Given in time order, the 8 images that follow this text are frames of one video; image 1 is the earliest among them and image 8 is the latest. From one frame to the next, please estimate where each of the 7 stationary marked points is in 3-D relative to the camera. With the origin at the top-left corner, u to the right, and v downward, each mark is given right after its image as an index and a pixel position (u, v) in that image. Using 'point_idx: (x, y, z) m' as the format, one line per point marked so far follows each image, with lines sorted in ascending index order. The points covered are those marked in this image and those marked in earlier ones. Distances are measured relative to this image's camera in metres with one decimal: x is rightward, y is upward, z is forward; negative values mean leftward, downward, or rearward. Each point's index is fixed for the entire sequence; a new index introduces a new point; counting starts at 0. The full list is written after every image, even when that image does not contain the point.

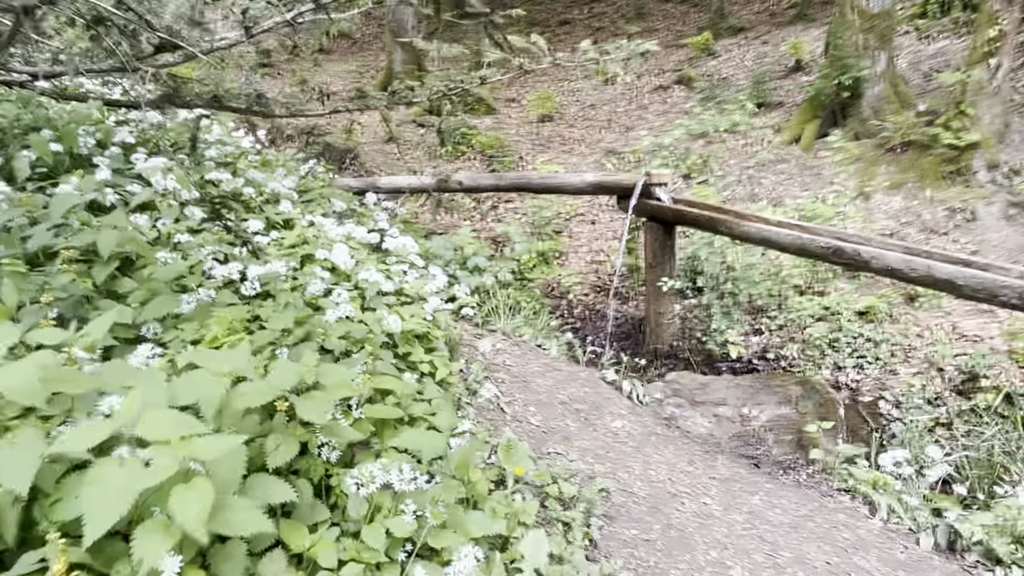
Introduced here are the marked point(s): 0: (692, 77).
0: (+3.4, +4.0, +13.7) m
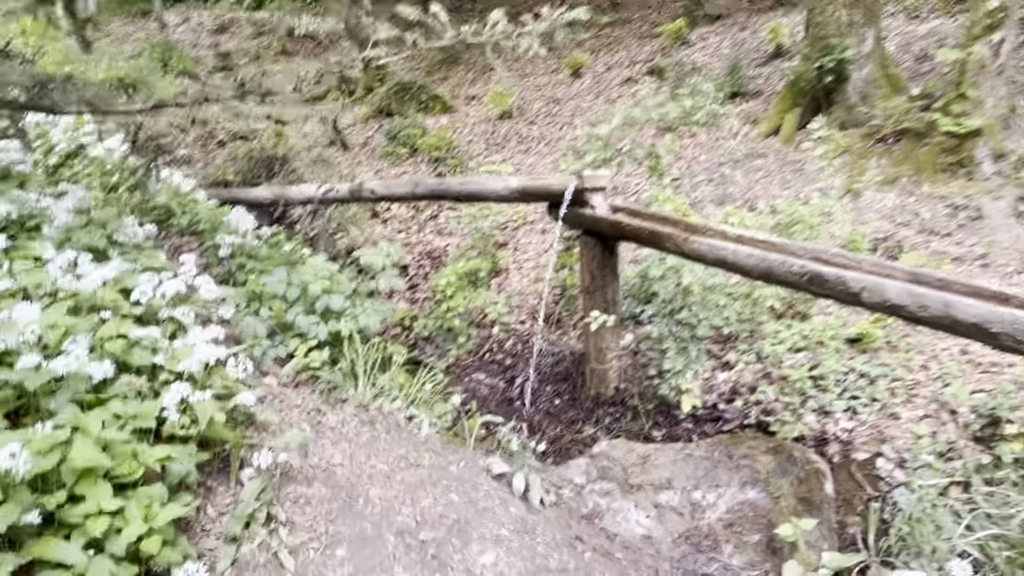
0: (+2.6, +3.8, +12.6) m
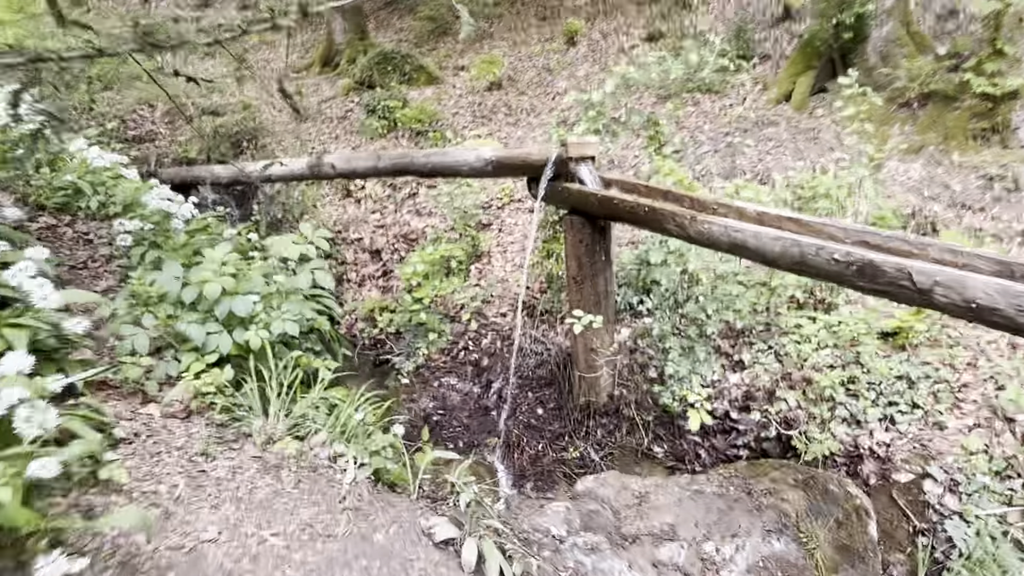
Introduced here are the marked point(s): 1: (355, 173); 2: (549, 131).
0: (+2.4, +4.1, +11.7) m
1: (-1.2, +0.9, +5.5) m
2: (+0.5, +2.0, +9.2) m
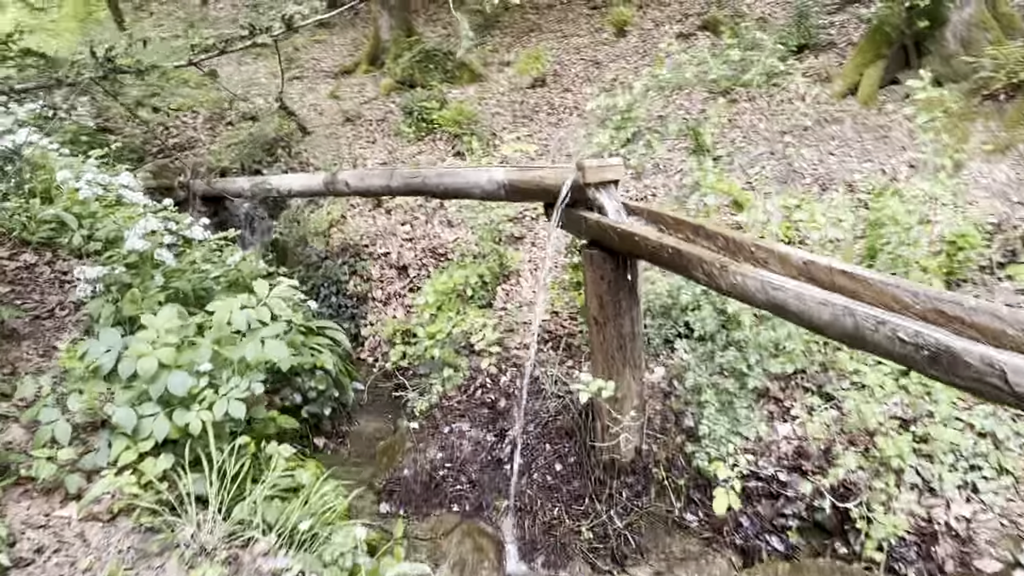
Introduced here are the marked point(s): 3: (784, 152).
0: (+3.1, +4.1, +10.9) m
1: (-1.0, +0.7, +5.2) m
2: (+0.9, +1.9, +8.6) m
3: (+2.6, +1.3, +6.8) m
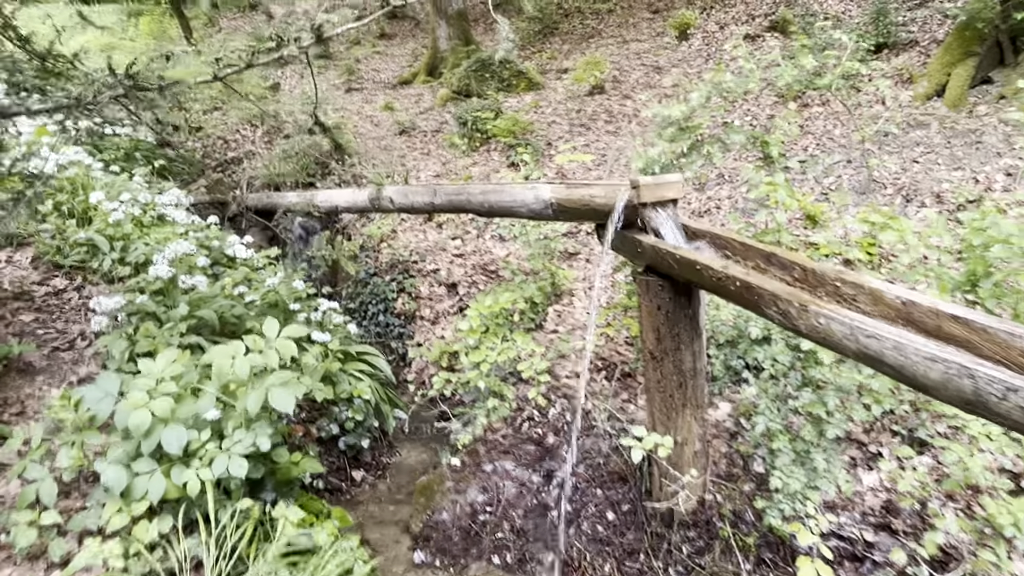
0: (+3.9, +3.8, +10.4) m
1: (-0.7, +0.5, +4.9) m
2: (+1.6, +1.7, +8.2) m
3: (+3.0, +1.1, +6.3) m
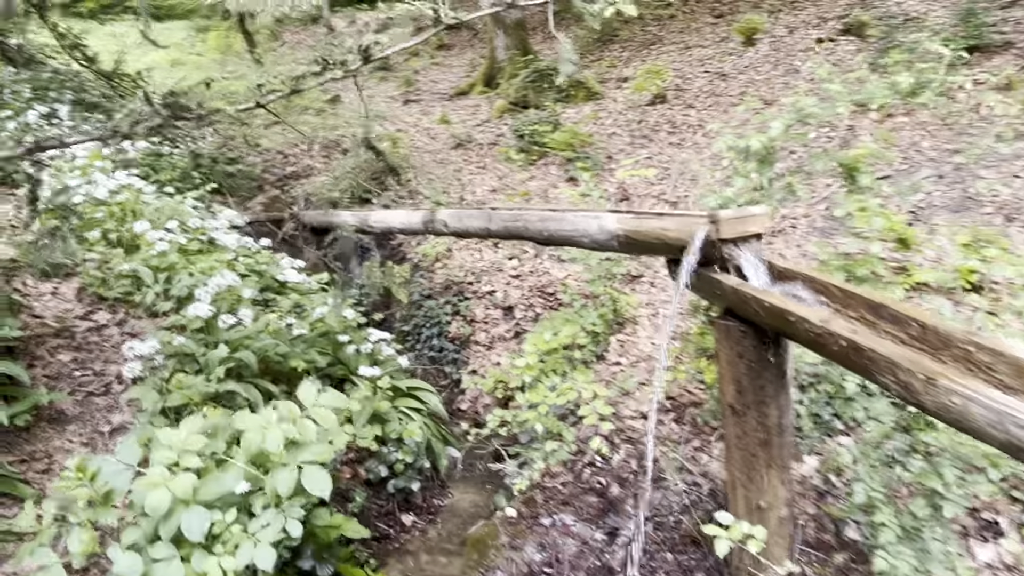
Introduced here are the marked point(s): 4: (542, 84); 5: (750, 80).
0: (+4.7, +3.6, +9.8) m
1: (-0.3, +0.4, +4.7) m
2: (+2.2, +1.5, +7.8) m
3: (+3.5, +0.9, +5.8) m
4: (+0.5, +3.3, +11.8) m
5: (+3.3, +2.9, +10.1) m
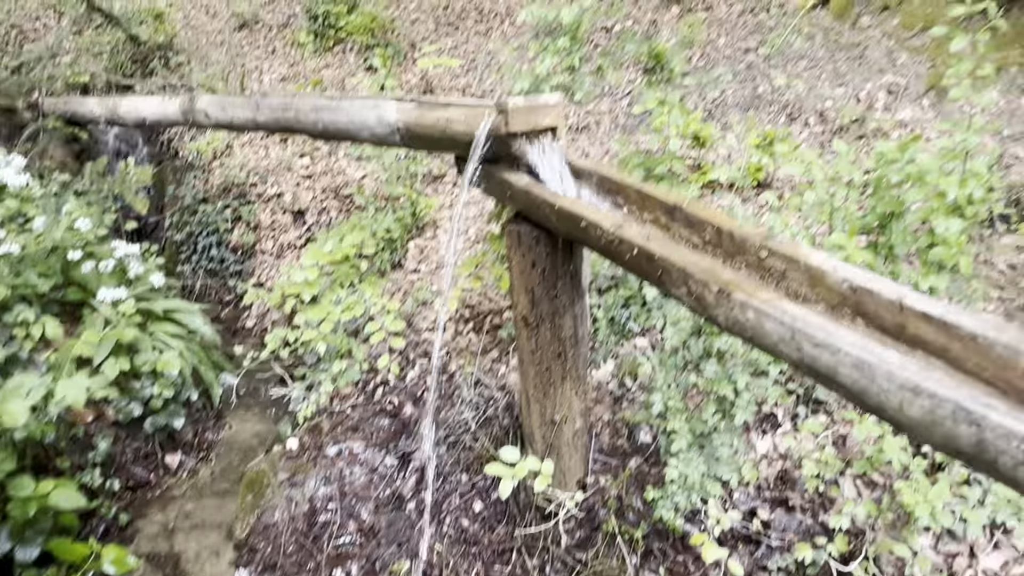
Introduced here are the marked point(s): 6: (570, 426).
0: (+2.1, +5.0, +9.6) m
1: (-1.5, +0.9, +4.0) m
2: (+0.1, +2.5, +7.4) m
3: (+1.9, +1.7, +5.9) m
4: (-2.5, +4.8, +10.6) m
5: (+0.6, +4.3, +9.7) m
6: (+0.2, -0.5, +2.7) m
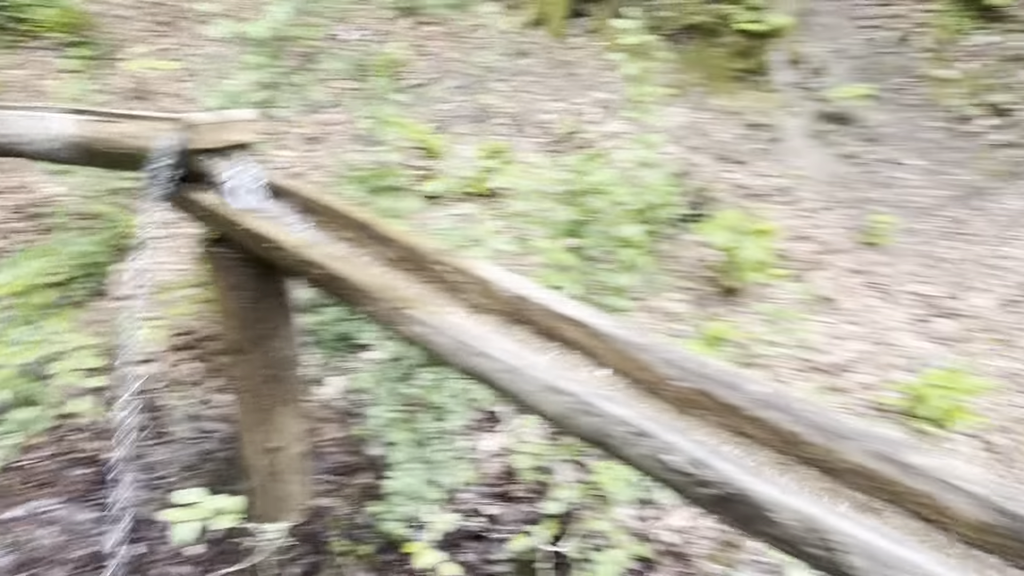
0: (-1.5, +4.9, +9.7) m
1: (-2.9, +0.7, +3.3) m
2: (-2.5, +2.3, +7.0) m
3: (-0.3, +1.7, +6.1) m
4: (-6.2, +4.4, +9.2) m
5: (-2.9, +4.1, +9.4) m
6: (-0.8, -0.6, +2.7) m
